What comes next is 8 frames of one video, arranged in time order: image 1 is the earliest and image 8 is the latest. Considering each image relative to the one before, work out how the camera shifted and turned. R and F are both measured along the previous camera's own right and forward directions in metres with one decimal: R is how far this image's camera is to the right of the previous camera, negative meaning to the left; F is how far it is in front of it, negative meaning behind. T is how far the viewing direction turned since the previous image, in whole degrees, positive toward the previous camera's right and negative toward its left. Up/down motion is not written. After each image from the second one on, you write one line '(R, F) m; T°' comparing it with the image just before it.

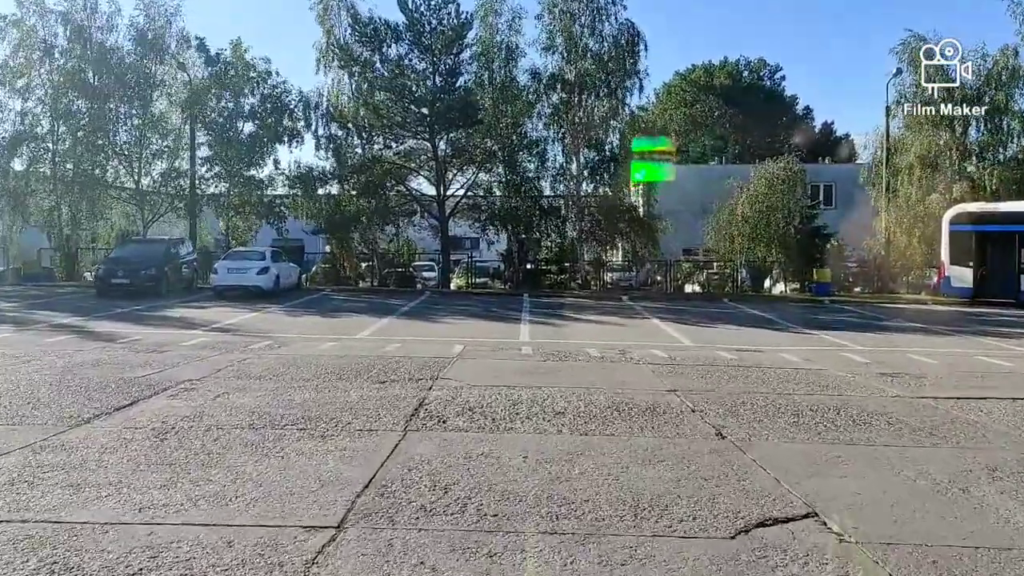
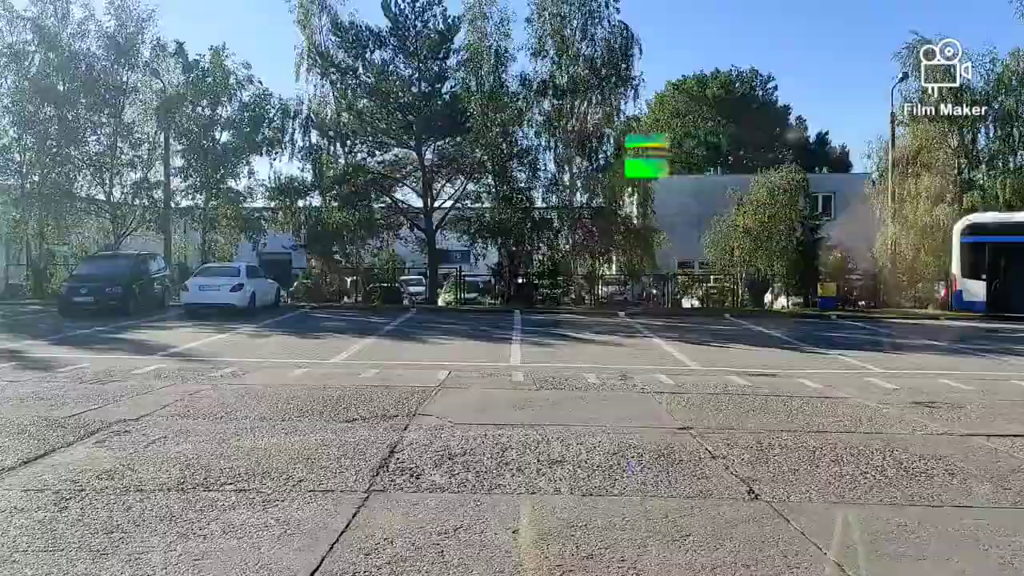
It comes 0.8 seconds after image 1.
(0.0, +1.5) m; +1°
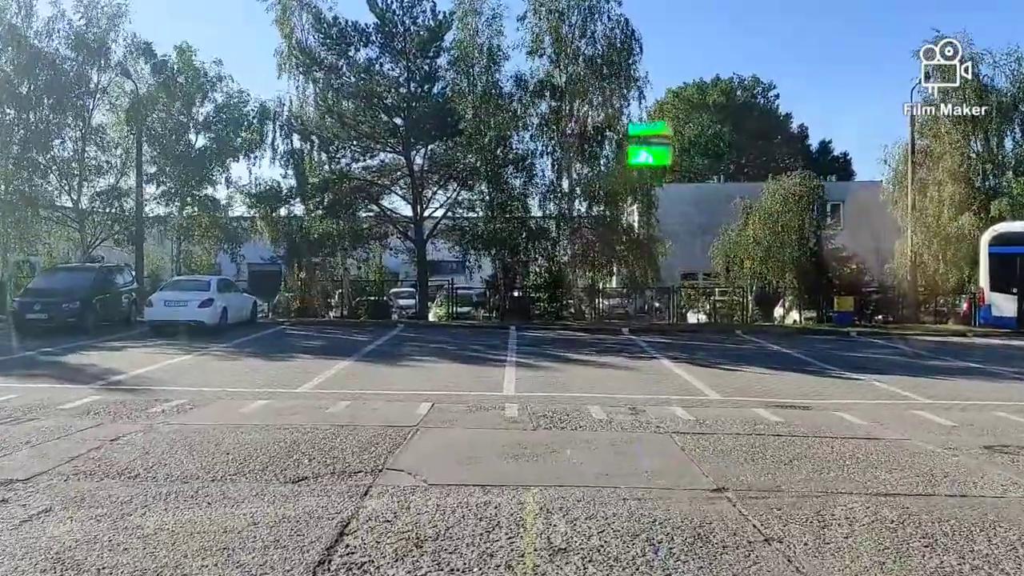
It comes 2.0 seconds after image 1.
(+0.1, +2.0) m; 0°
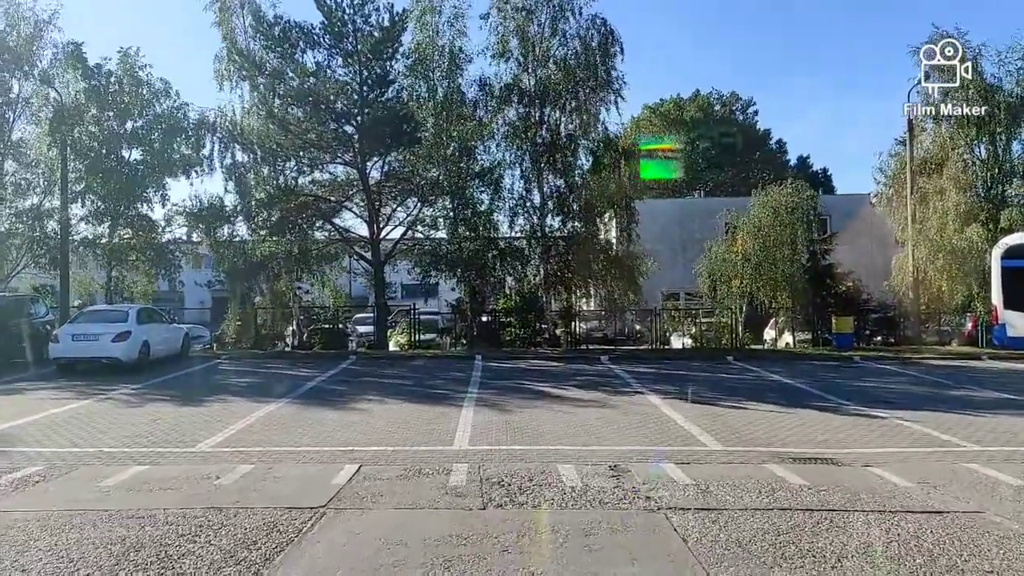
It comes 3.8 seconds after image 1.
(+0.4, +2.7) m; +1°
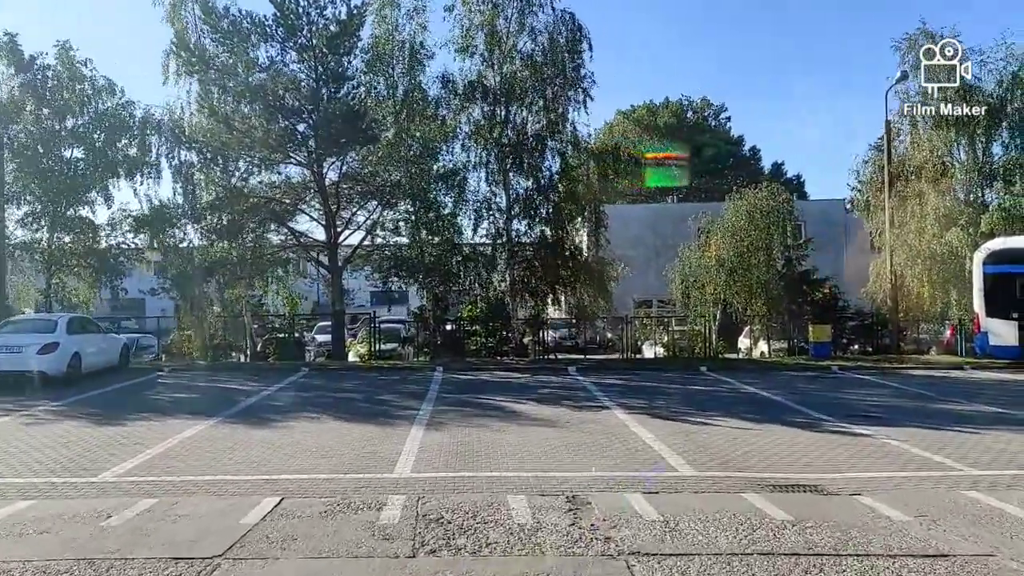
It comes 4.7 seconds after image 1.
(+0.3, +1.2) m; +2°
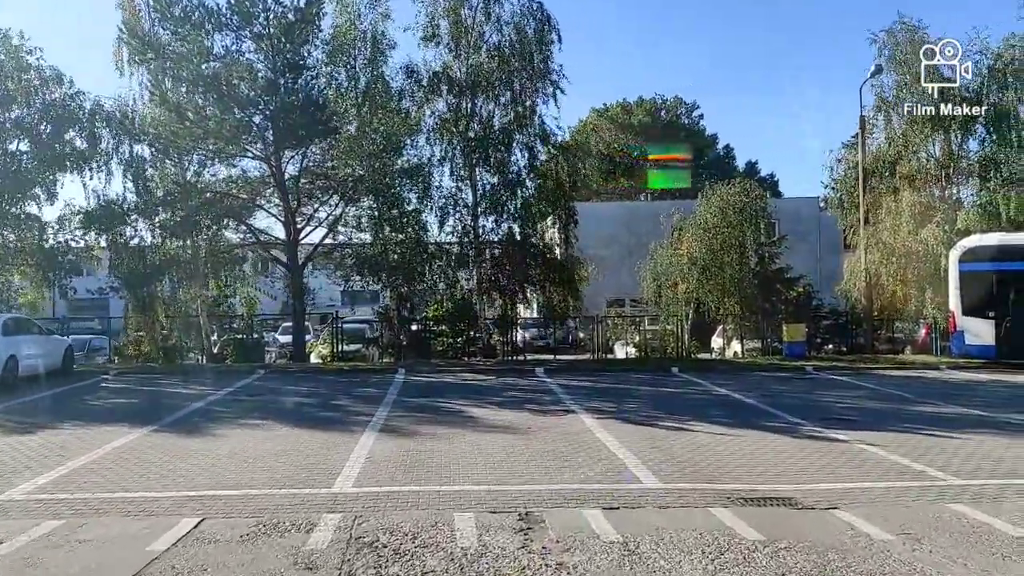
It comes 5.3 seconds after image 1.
(+0.3, +0.8) m; +2°
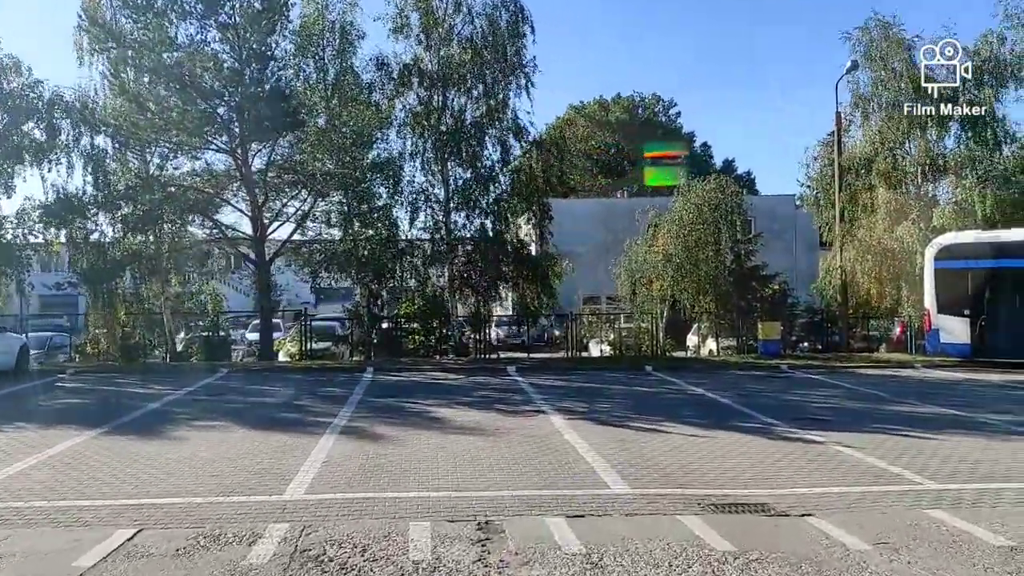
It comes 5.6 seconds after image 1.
(+0.2, +0.4) m; +1°
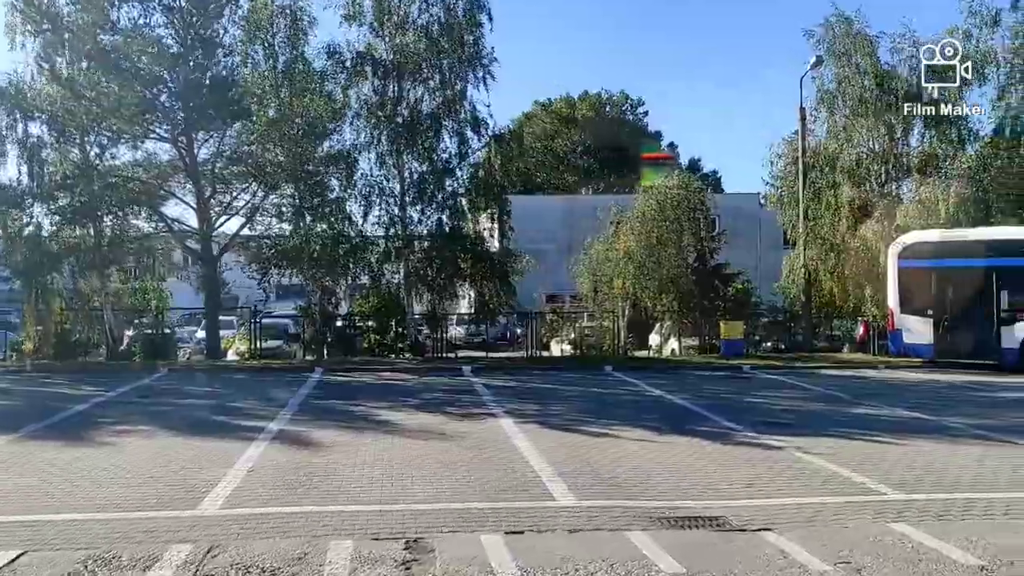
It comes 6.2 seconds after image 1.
(+0.3, +0.7) m; +2°
